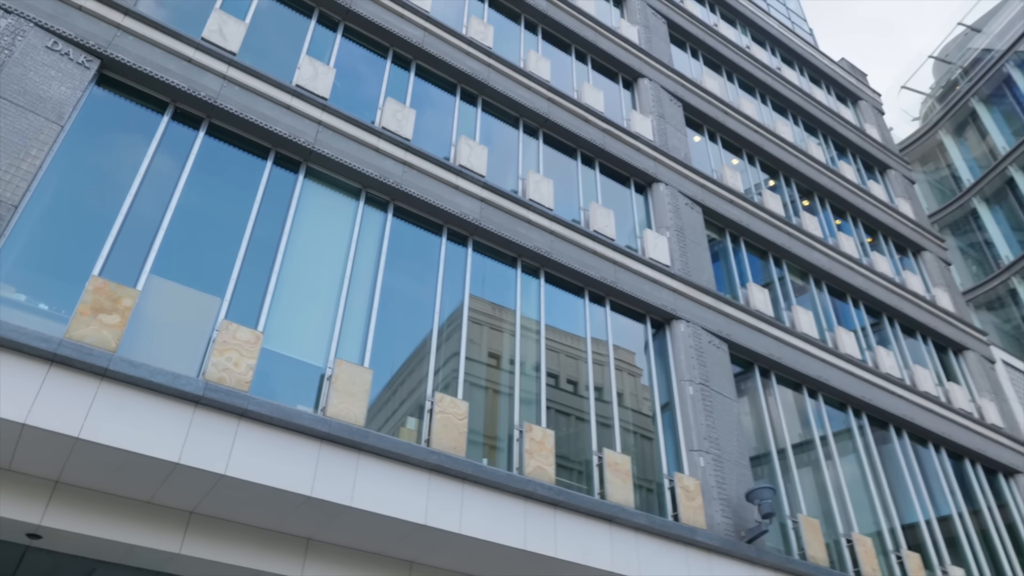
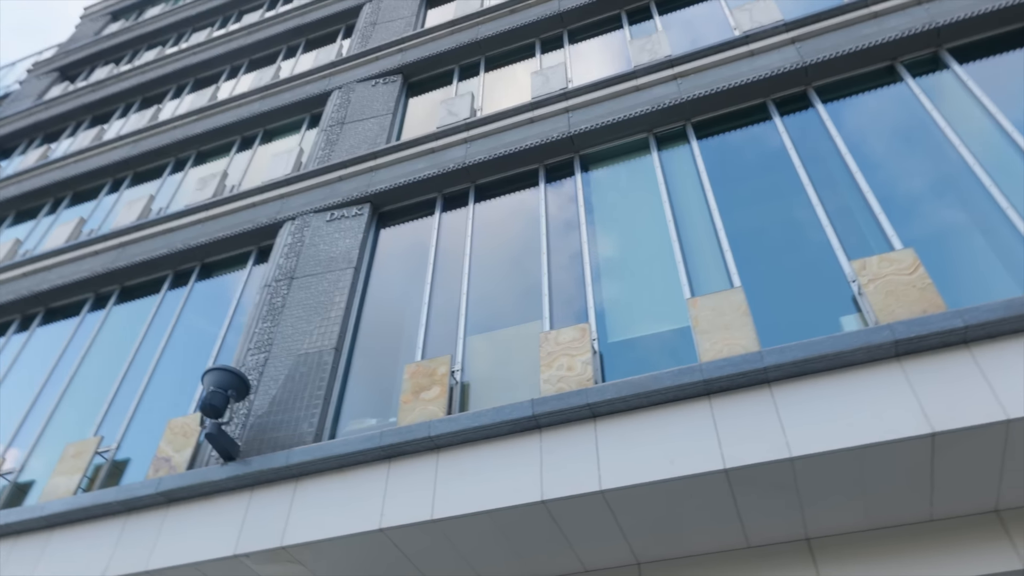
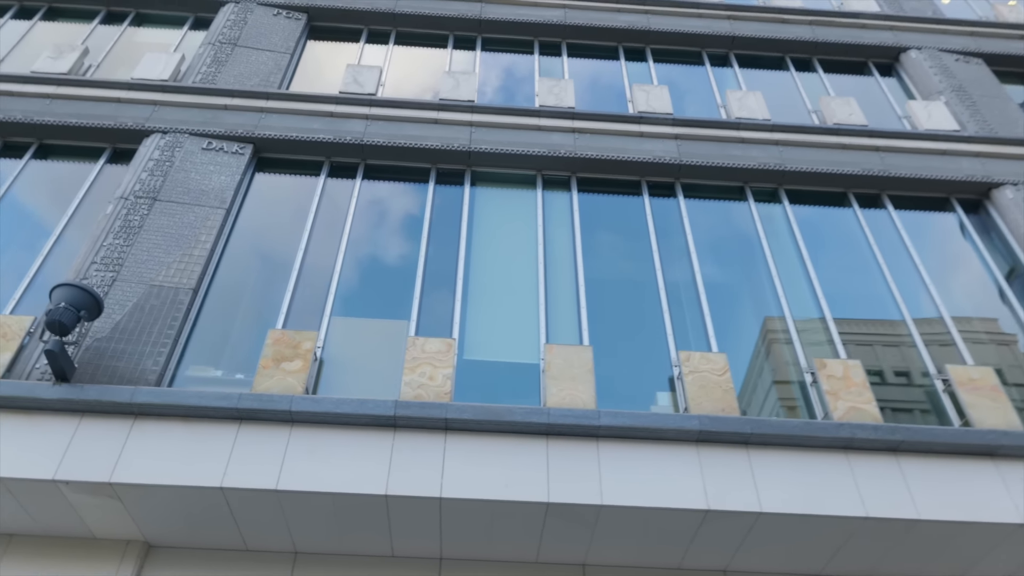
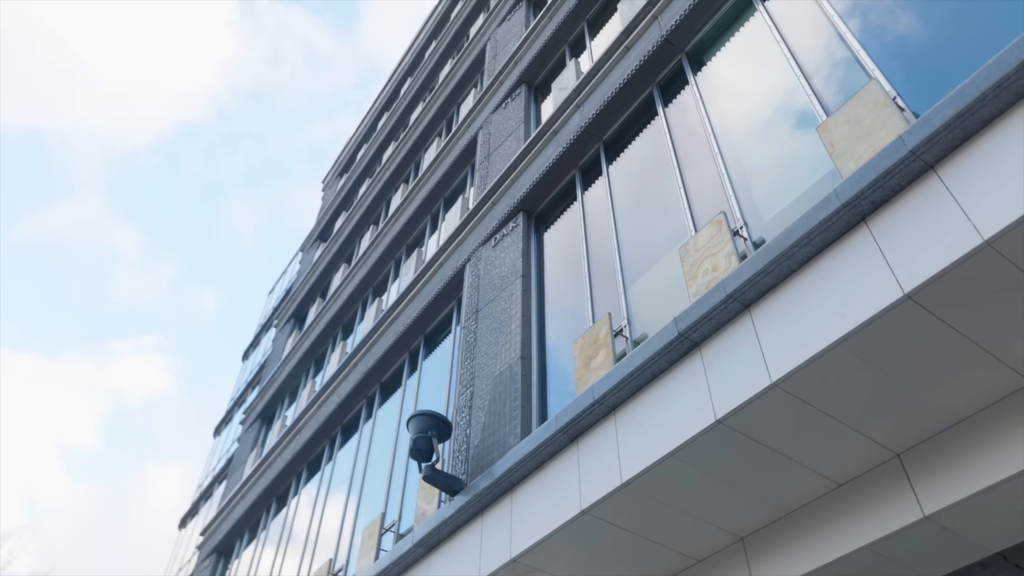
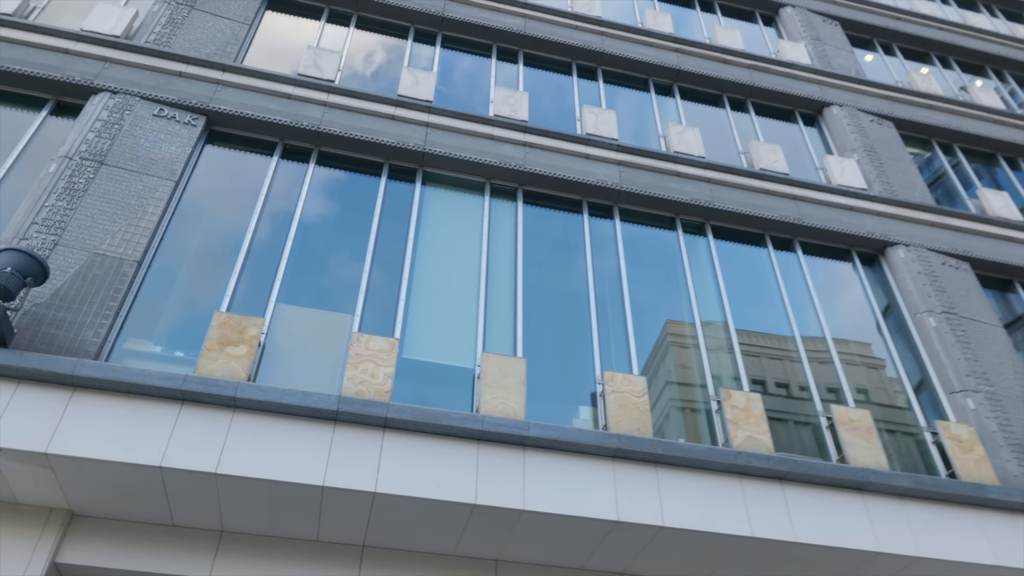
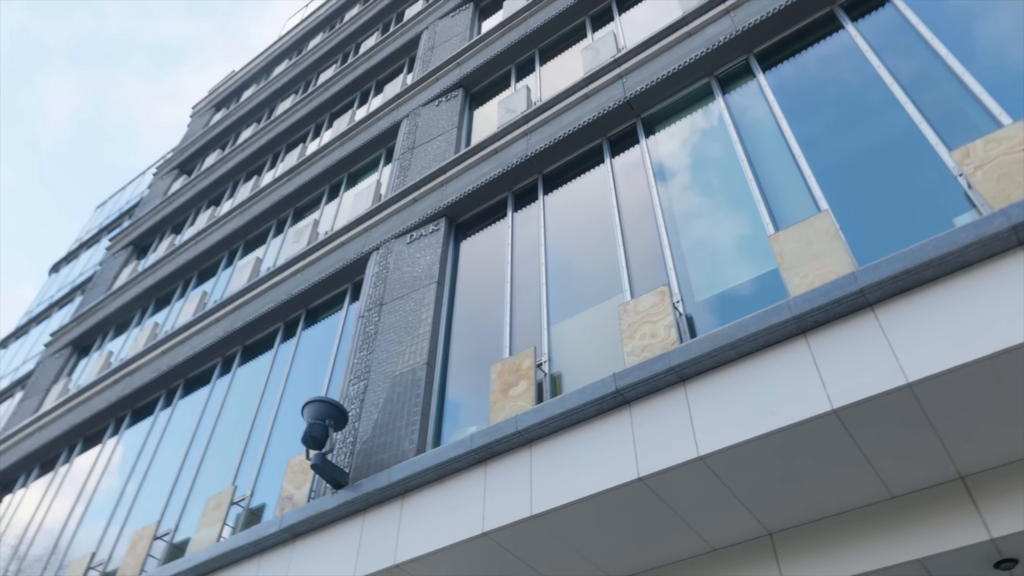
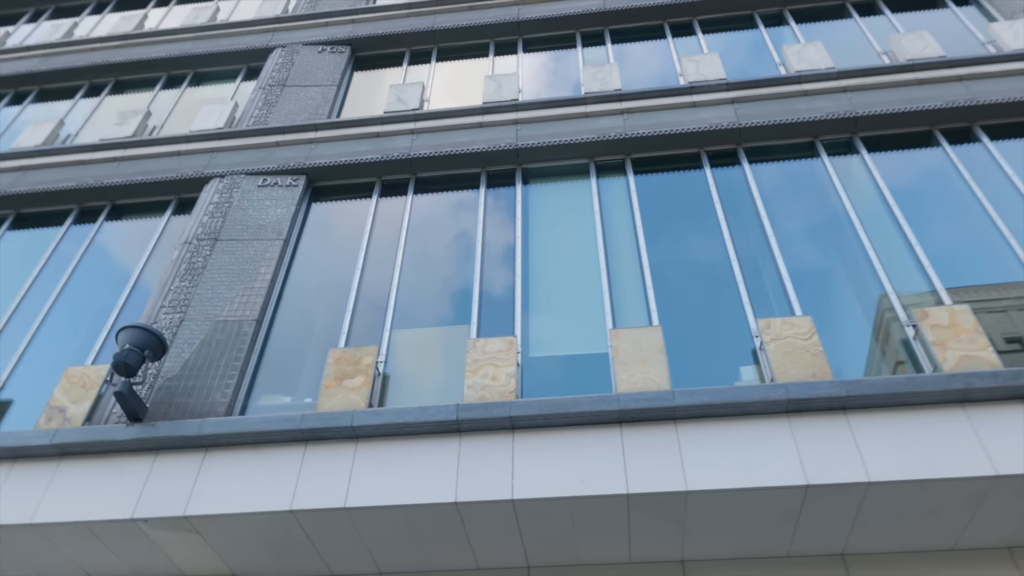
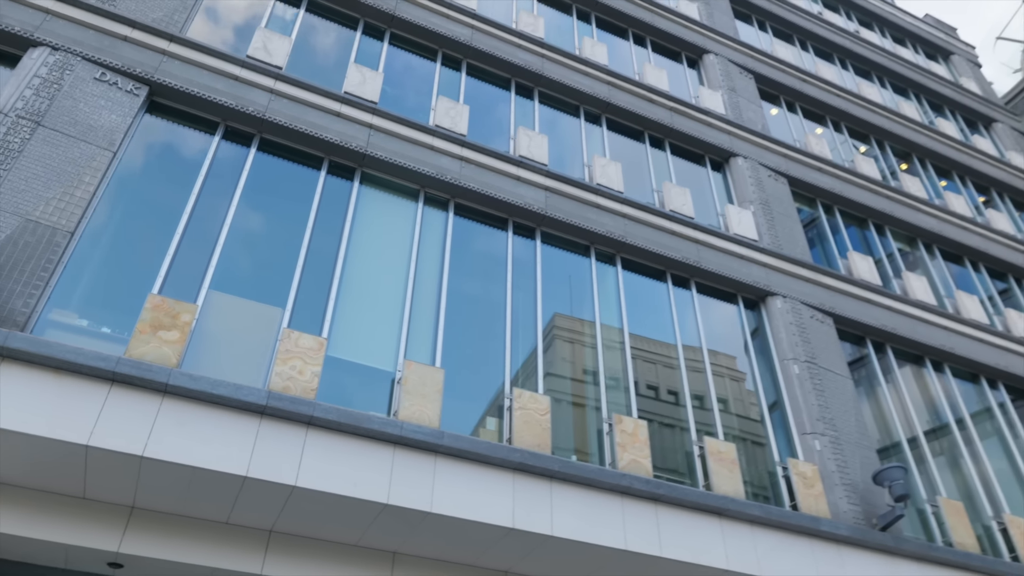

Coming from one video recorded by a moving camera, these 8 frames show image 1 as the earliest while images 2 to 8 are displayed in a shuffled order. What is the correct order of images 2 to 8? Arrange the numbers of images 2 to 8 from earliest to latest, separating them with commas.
8, 5, 3, 7, 2, 6, 4
